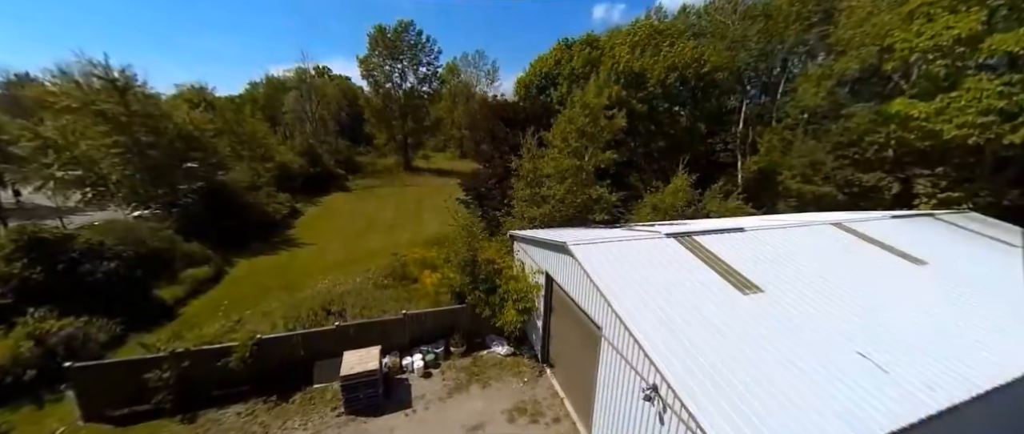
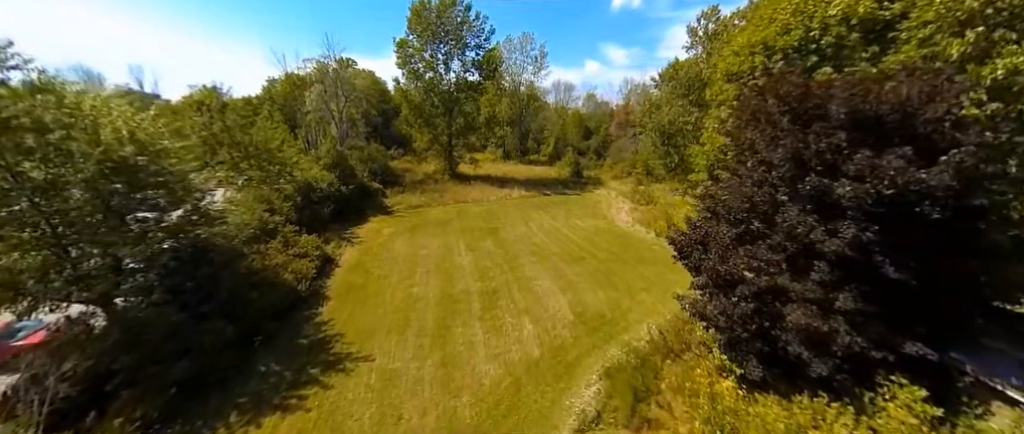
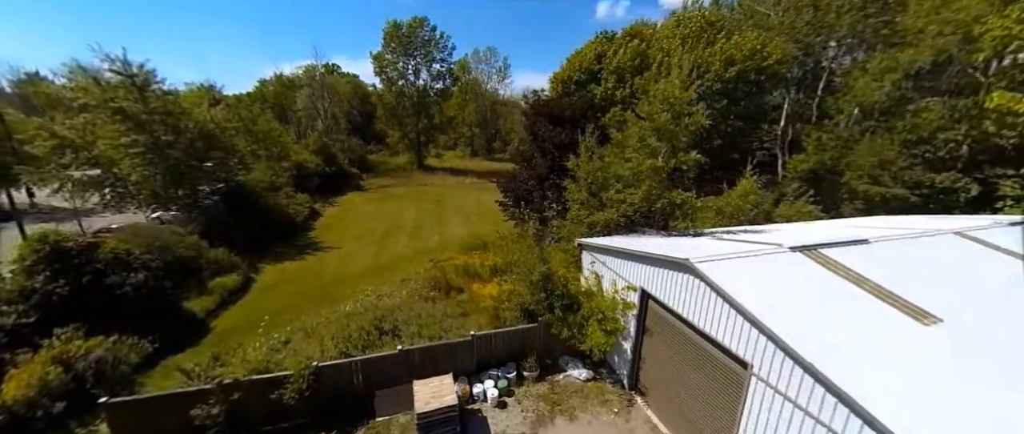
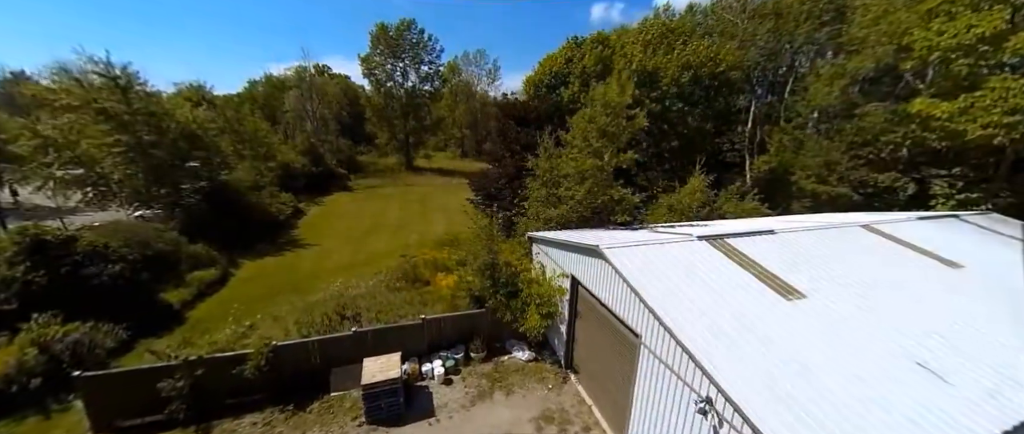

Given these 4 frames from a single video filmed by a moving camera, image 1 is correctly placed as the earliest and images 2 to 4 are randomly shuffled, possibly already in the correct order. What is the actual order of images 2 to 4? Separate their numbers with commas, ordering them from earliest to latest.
4, 3, 2
